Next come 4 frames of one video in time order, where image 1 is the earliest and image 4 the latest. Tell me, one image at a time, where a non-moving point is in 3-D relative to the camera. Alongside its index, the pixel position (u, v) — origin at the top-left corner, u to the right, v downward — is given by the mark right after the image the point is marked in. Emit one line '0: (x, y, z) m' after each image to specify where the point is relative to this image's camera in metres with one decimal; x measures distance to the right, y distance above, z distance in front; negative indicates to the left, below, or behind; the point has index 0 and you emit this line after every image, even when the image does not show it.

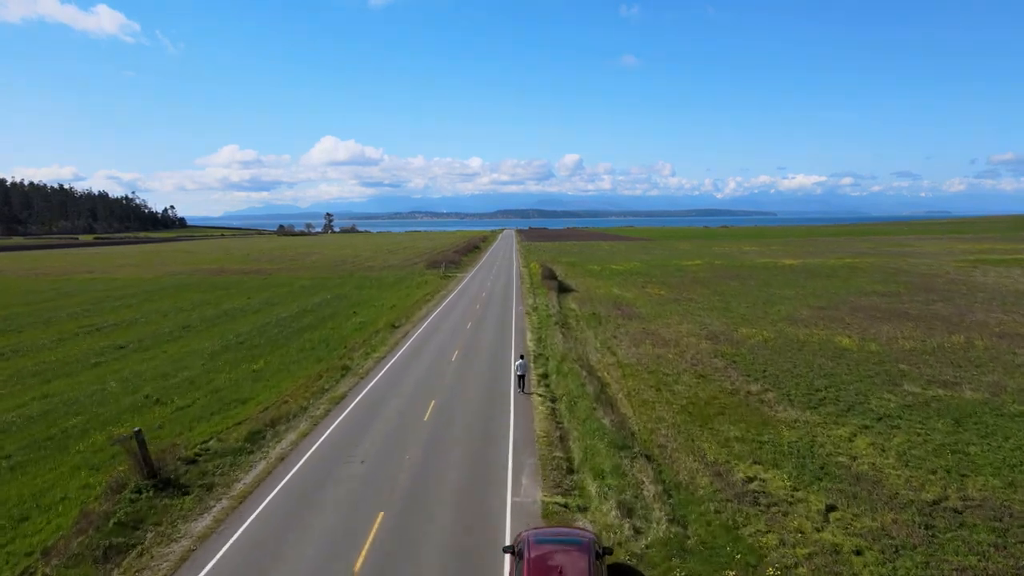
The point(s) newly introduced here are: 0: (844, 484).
0: (+9.3, -5.5, +16.2) m
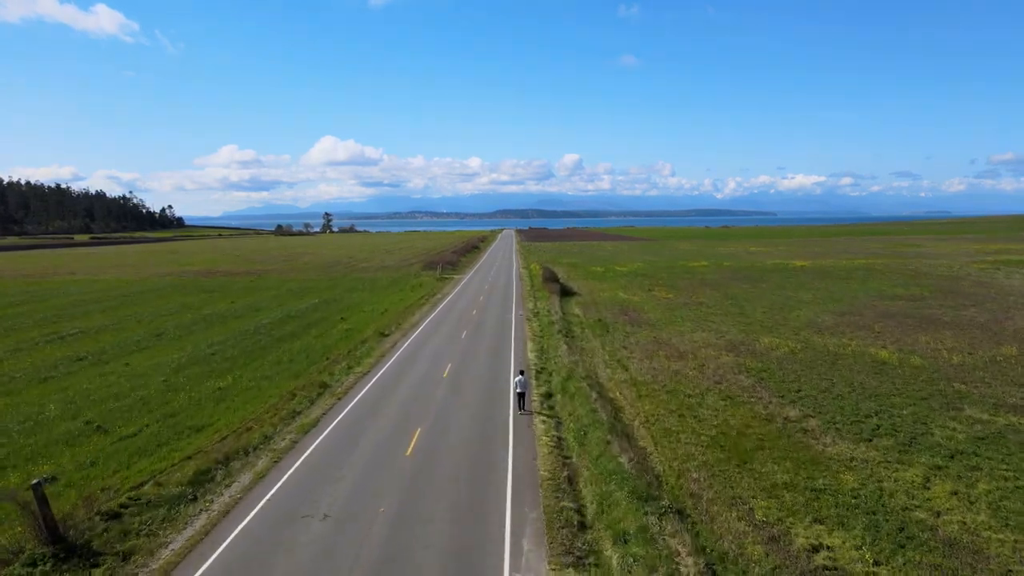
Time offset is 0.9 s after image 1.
0: (+9.3, -5.8, +12.7) m
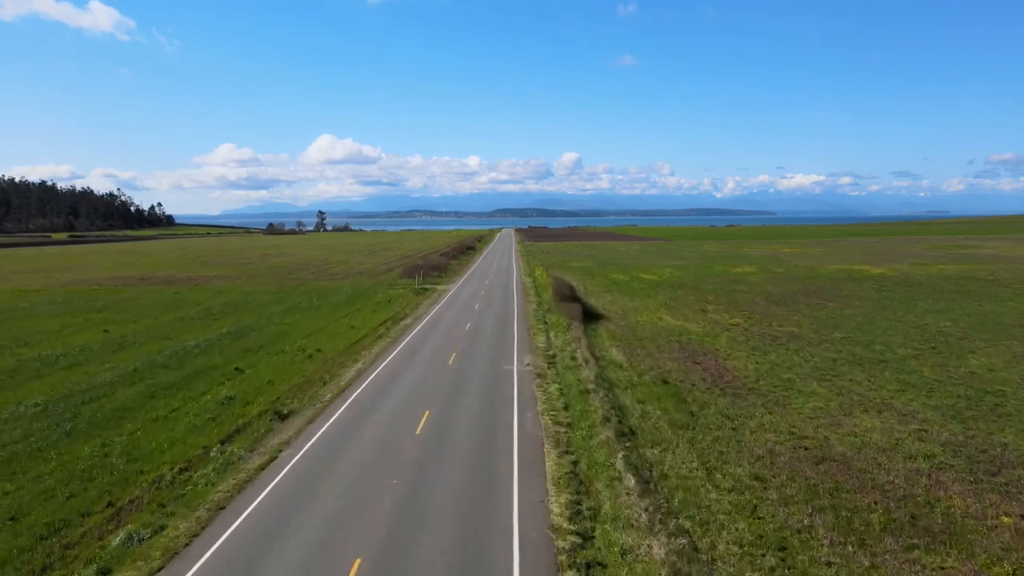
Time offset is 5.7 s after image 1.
0: (+9.4, -7.6, -6.1) m
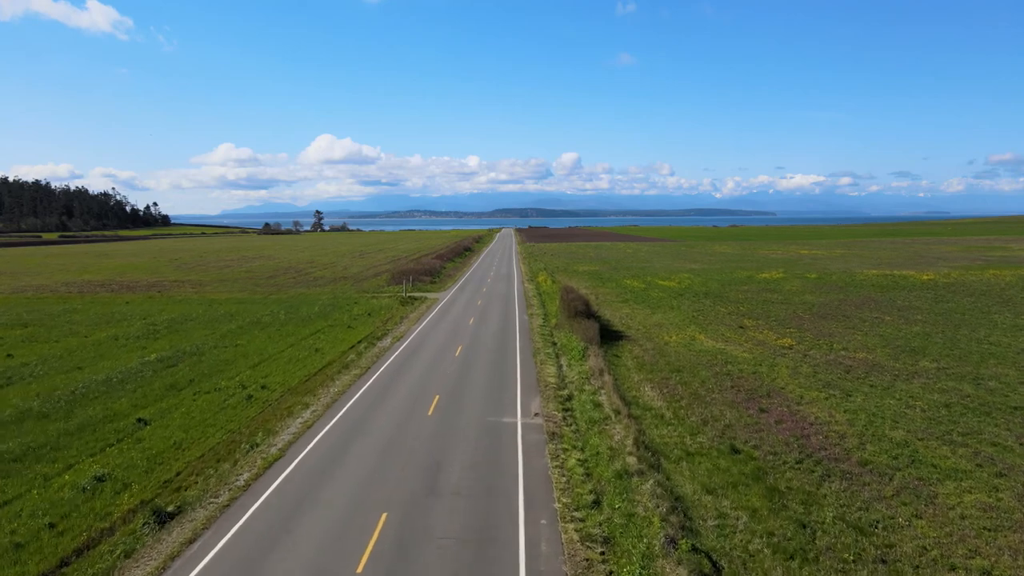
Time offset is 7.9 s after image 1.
0: (+9.5, -8.4, -14.1) m
